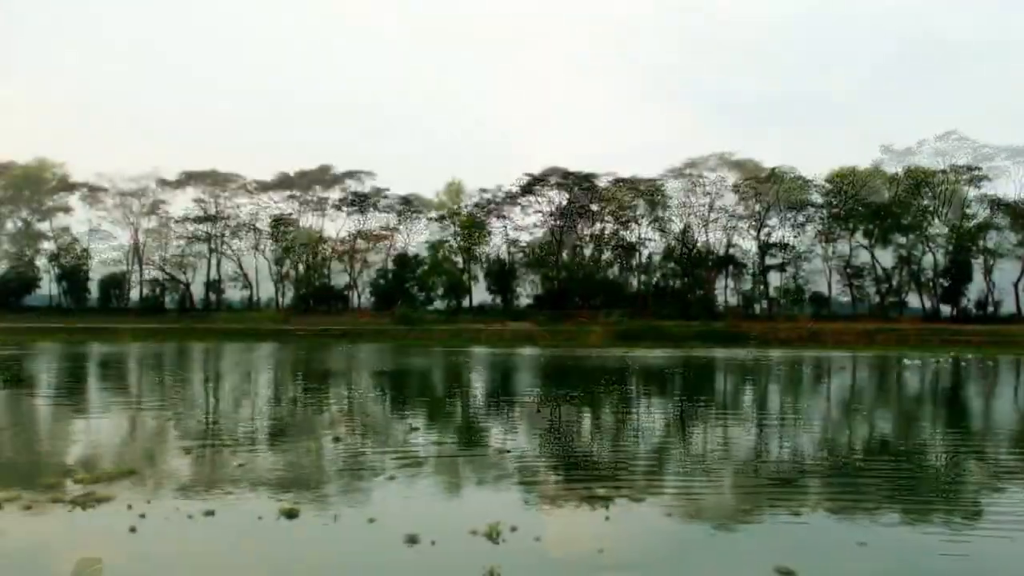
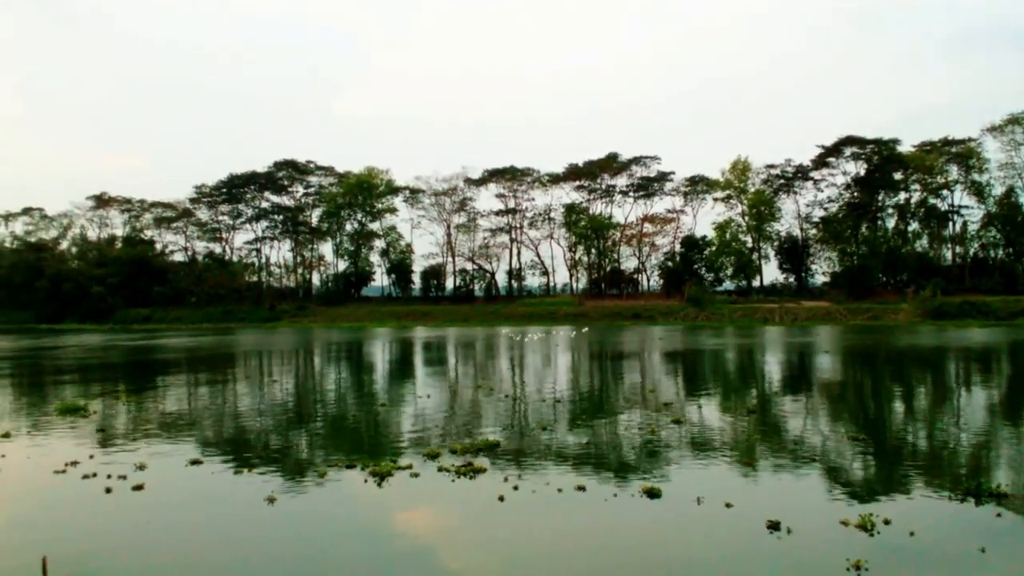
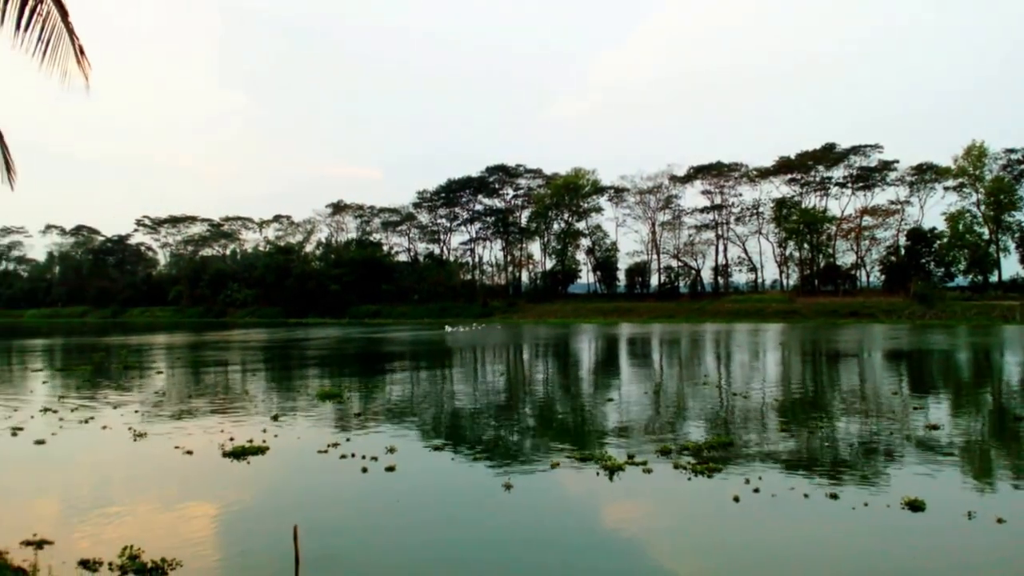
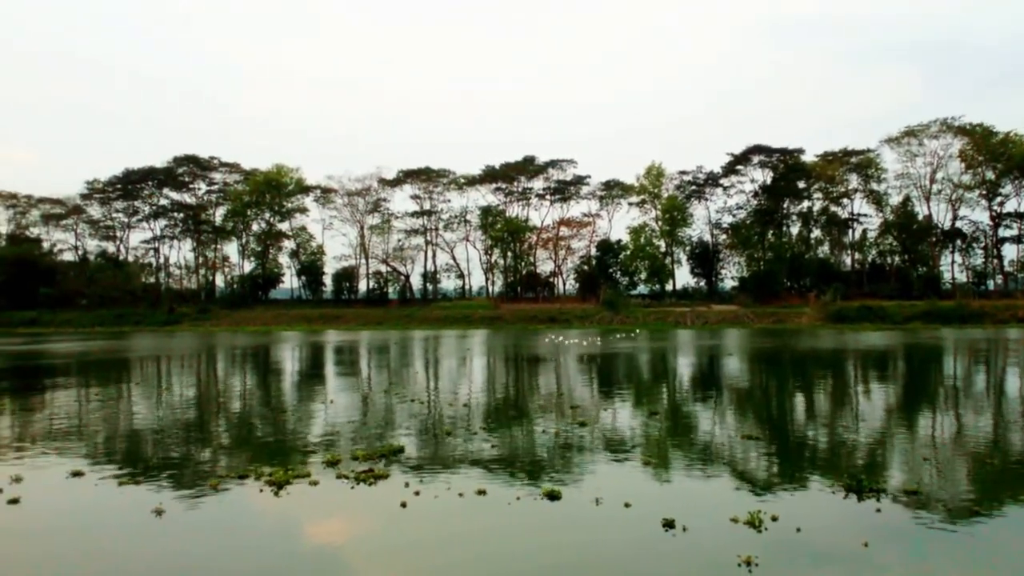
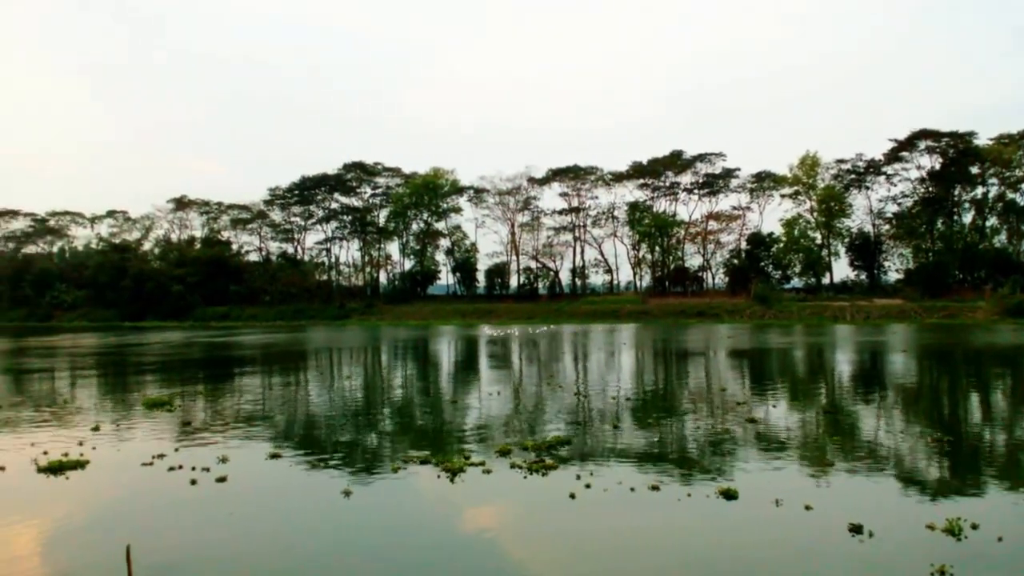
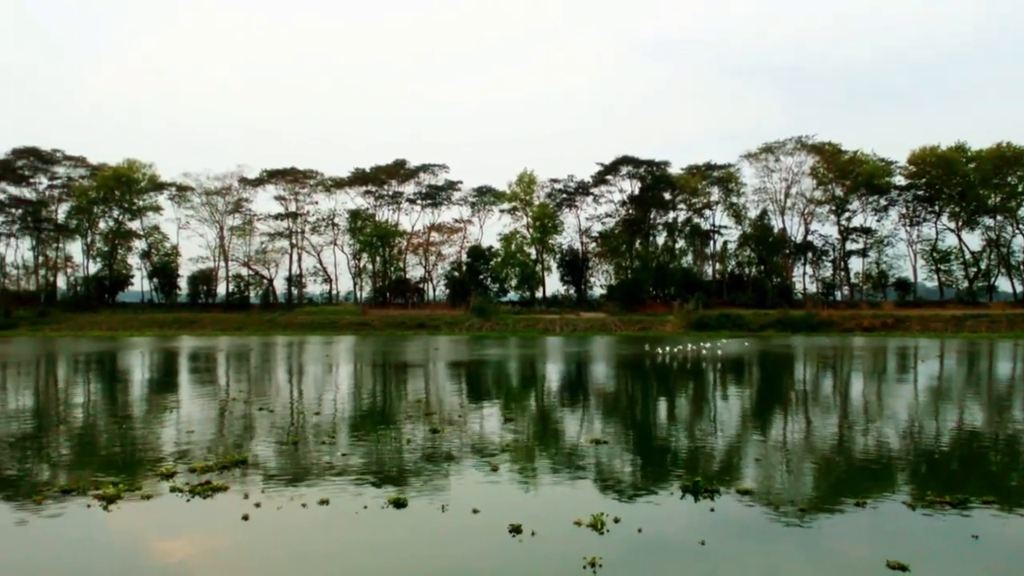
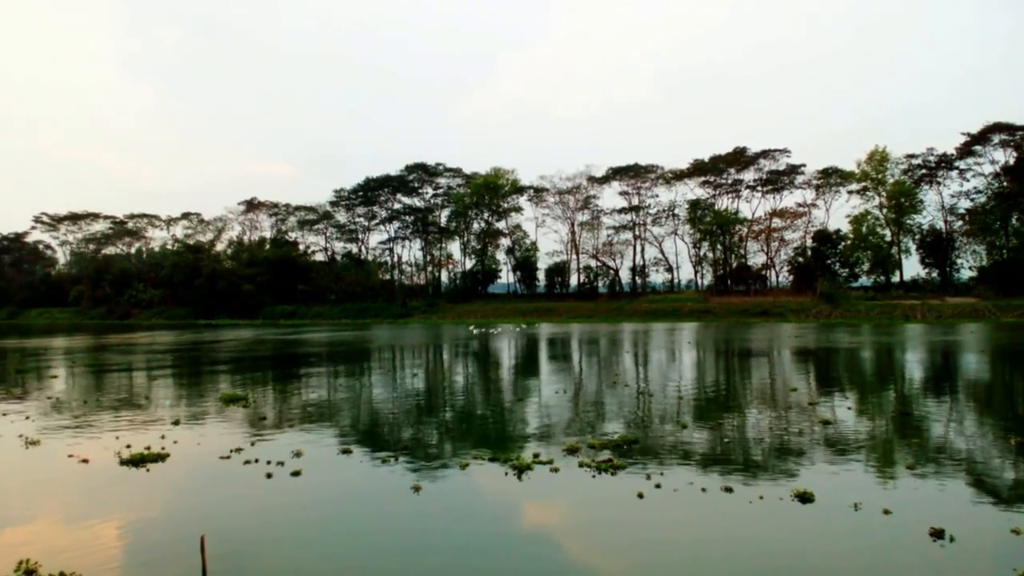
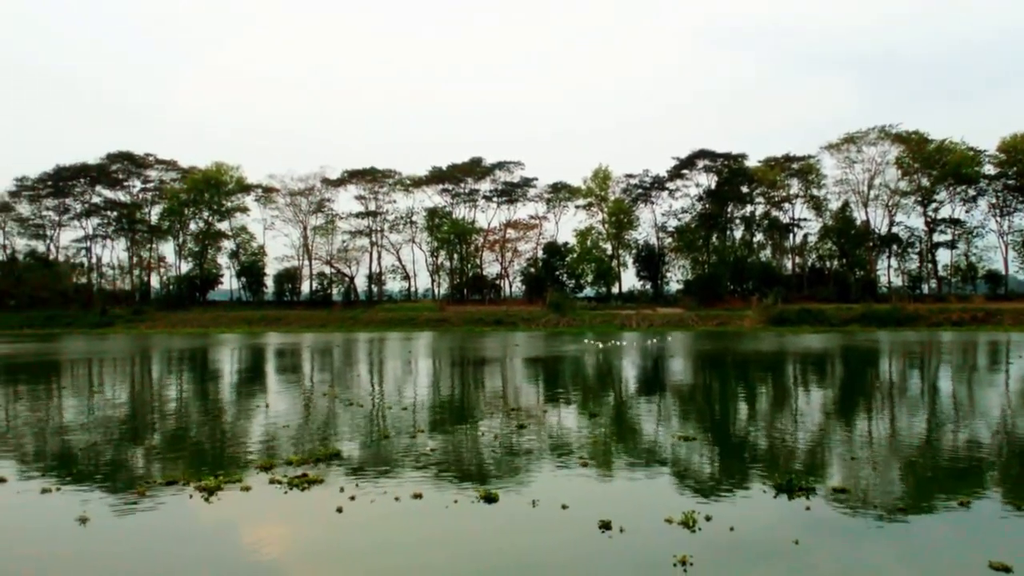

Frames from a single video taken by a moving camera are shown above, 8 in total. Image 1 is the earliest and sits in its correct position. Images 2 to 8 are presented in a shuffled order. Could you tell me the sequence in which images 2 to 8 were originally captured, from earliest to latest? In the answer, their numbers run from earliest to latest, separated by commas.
6, 8, 4, 2, 5, 7, 3
